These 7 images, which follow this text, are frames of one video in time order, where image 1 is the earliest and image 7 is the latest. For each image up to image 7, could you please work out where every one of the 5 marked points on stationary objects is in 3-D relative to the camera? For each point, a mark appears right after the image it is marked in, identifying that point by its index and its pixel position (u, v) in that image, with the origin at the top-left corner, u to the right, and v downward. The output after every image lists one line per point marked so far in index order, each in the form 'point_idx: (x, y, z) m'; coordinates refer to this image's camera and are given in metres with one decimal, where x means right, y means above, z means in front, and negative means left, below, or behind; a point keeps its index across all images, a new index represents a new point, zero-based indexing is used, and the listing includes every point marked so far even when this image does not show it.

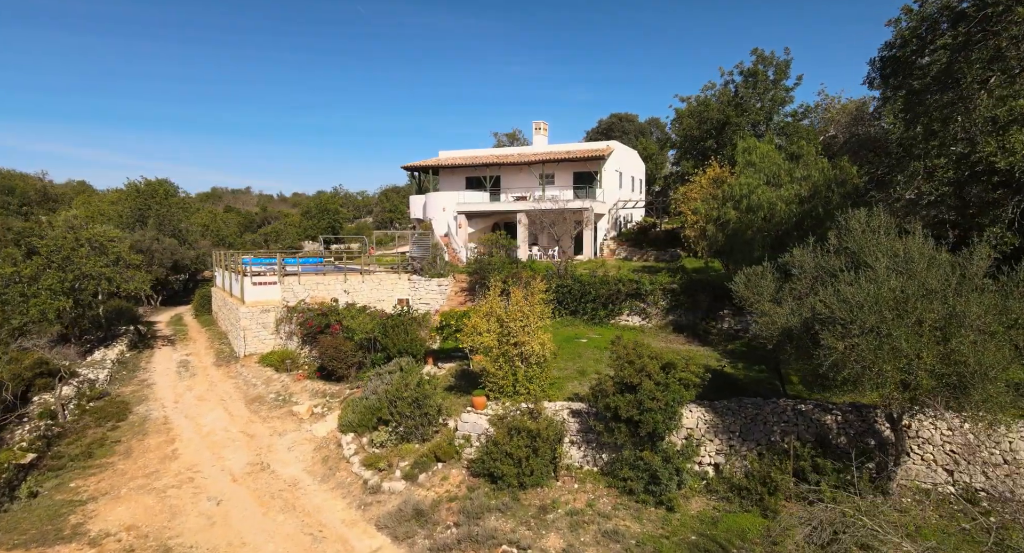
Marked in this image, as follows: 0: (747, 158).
0: (+7.8, +4.0, +18.7) m
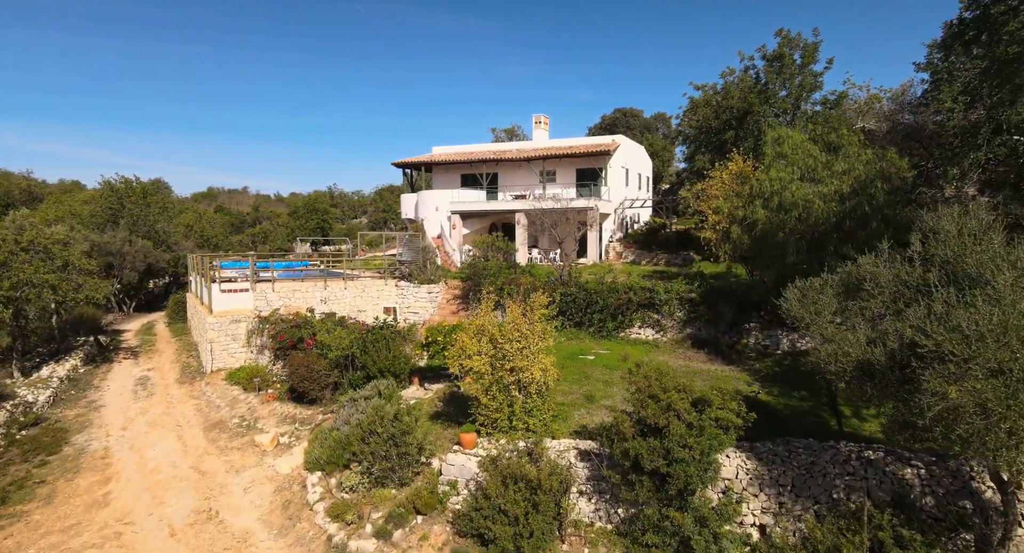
0: (+7.7, +3.7, +16.4) m
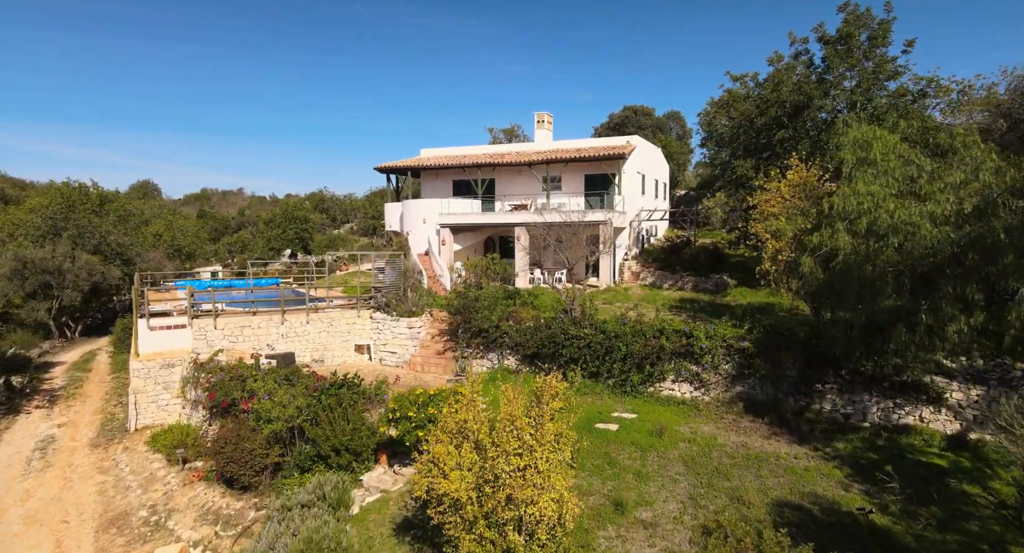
0: (+7.7, +2.7, +12.4) m
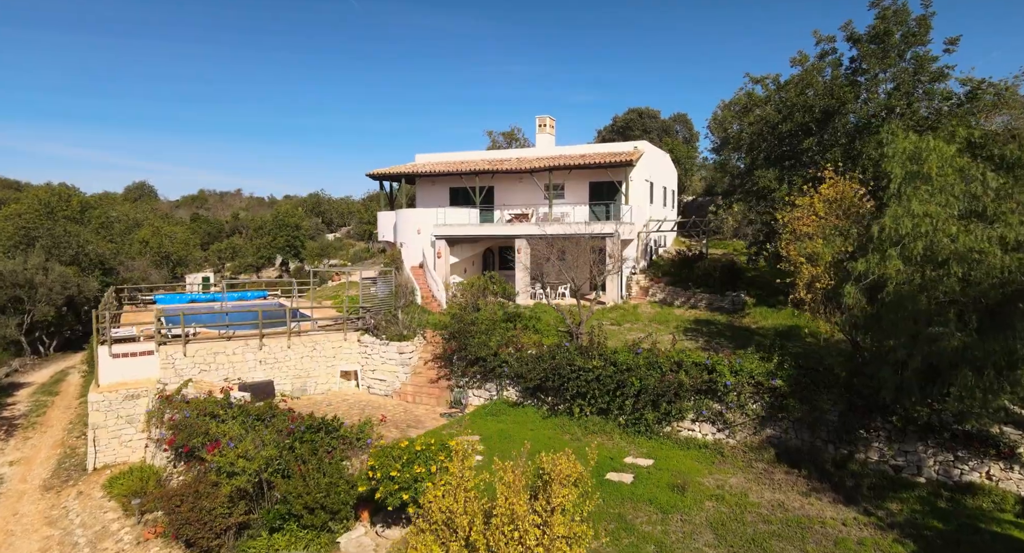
0: (+7.7, +2.1, +10.9) m
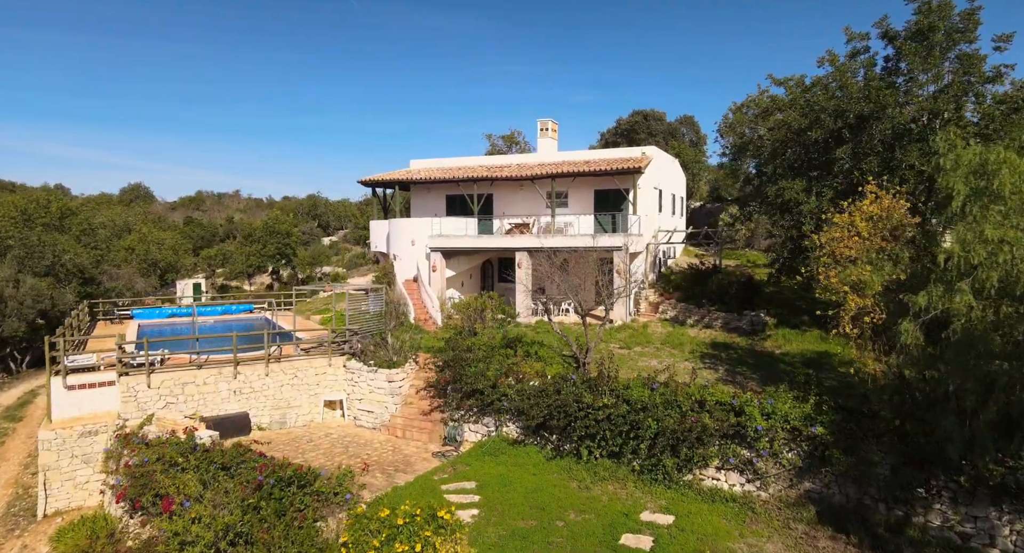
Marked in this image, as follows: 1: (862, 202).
0: (+7.7, +1.6, +9.4) m
1: (+7.4, +1.6, +11.8) m
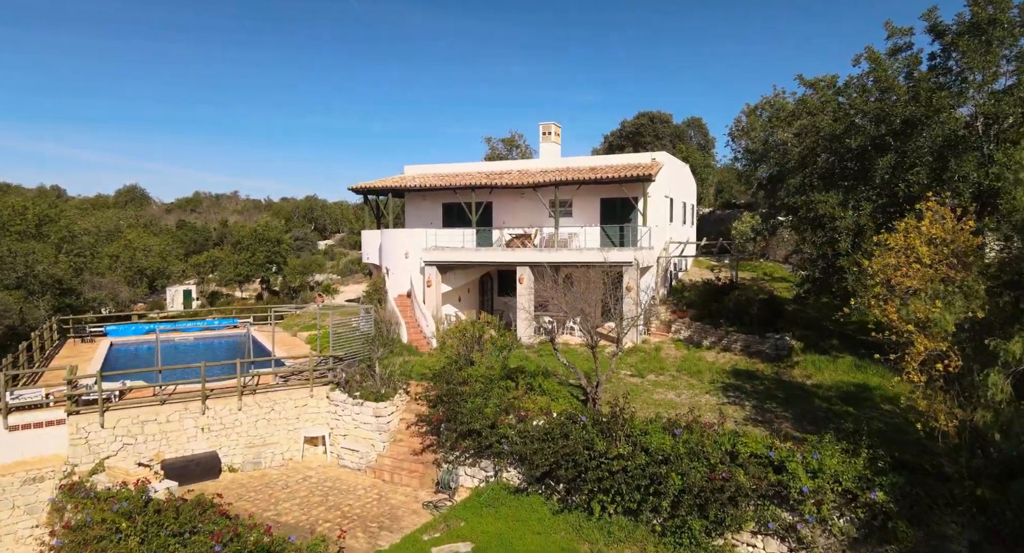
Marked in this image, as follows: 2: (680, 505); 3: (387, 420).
0: (+7.7, +1.0, +7.8) m
1: (+7.4, +1.0, +10.2) m
2: (+3.0, -4.0, +9.9) m
3: (-3.1, -3.5, +13.8) m
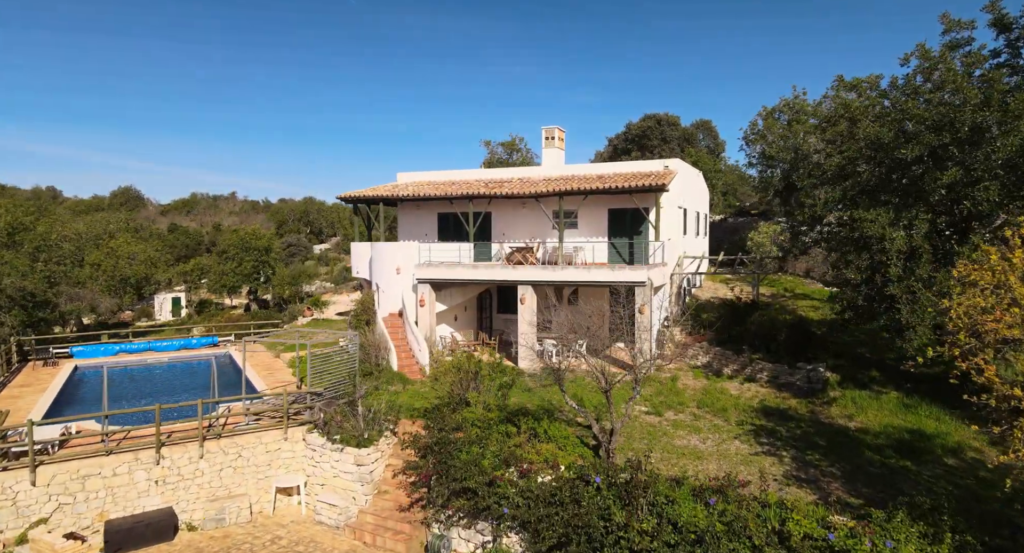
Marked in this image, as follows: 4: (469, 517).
0: (+7.7, +0.4, +6.0) m
1: (+7.4, +0.4, +8.5) m
2: (+3.0, -4.6, +8.1) m
3: (-3.1, -4.1, +12.1) m
4: (-0.8, -4.5, +10.6) m
